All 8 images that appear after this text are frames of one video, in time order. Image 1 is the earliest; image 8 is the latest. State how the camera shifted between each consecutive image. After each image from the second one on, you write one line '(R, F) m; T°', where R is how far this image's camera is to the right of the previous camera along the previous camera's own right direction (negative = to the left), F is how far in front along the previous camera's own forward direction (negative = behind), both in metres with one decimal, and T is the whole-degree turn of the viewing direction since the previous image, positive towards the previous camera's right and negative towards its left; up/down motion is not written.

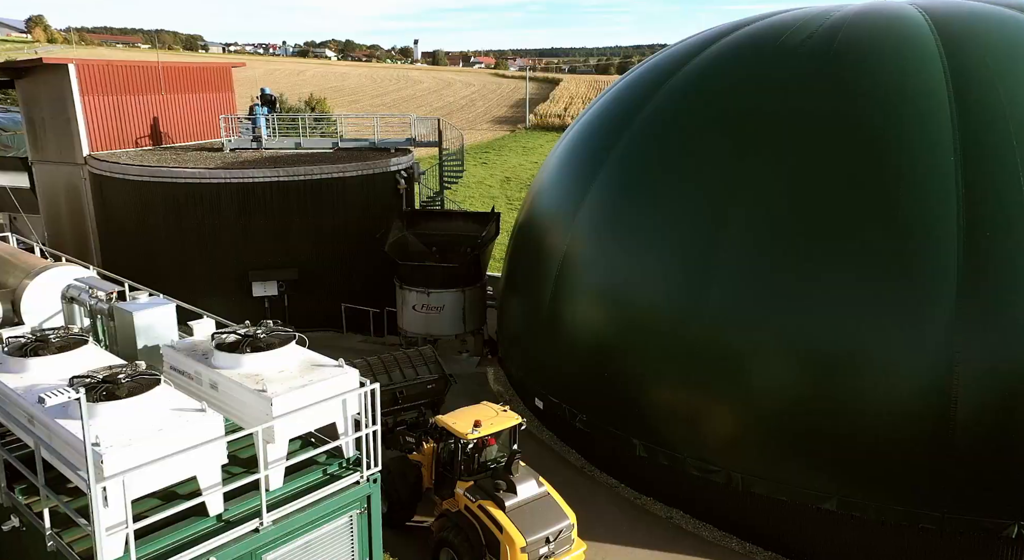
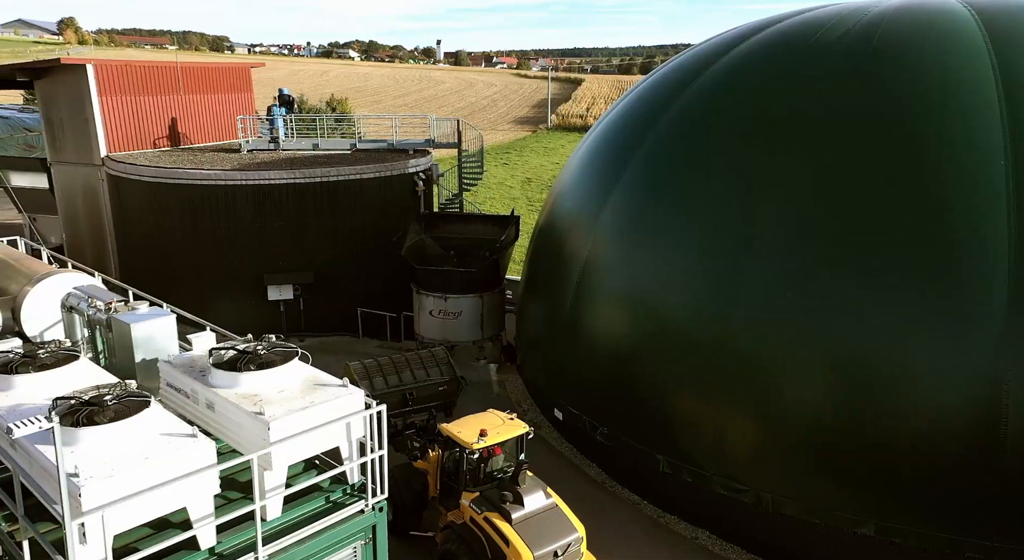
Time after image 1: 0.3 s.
(0.0, +0.4) m; -2°
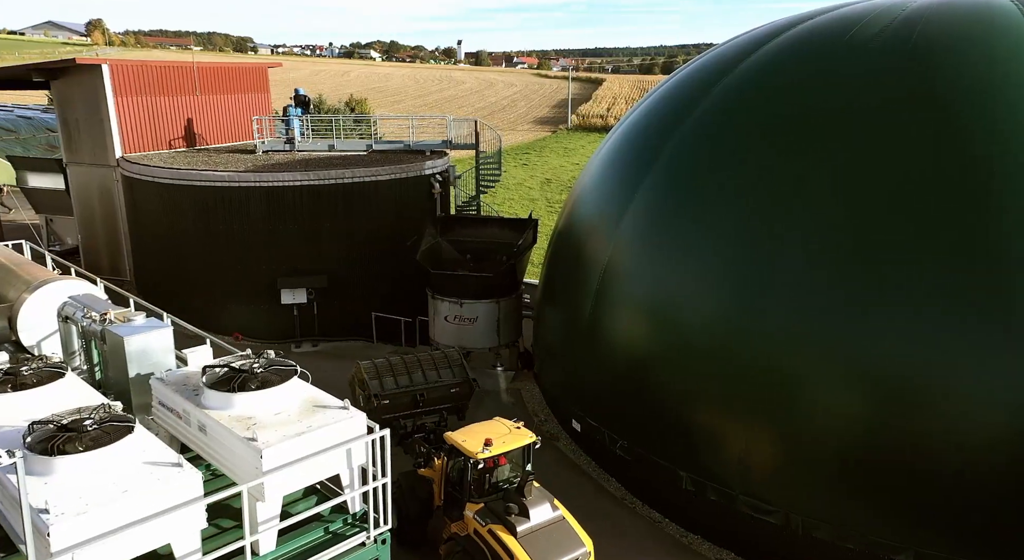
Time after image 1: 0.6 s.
(0.0, +0.4) m; -2°
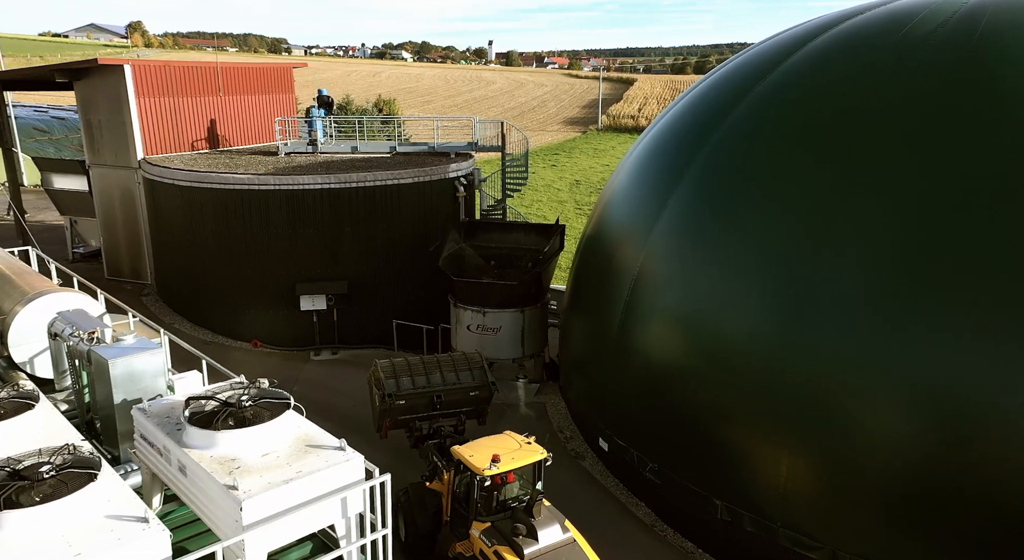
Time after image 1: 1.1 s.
(+0.1, +0.6) m; -2°
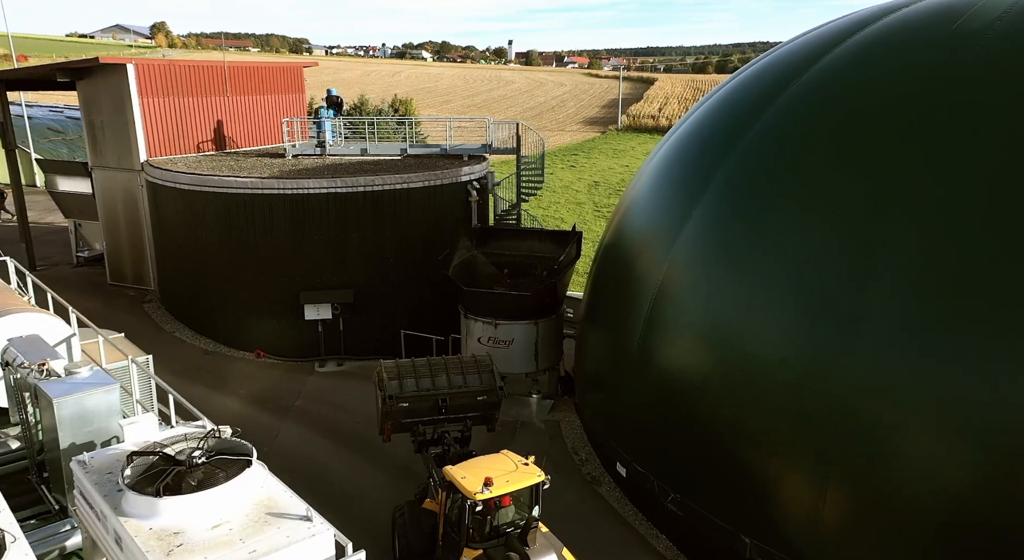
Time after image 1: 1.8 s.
(+0.1, +0.7) m; -1°
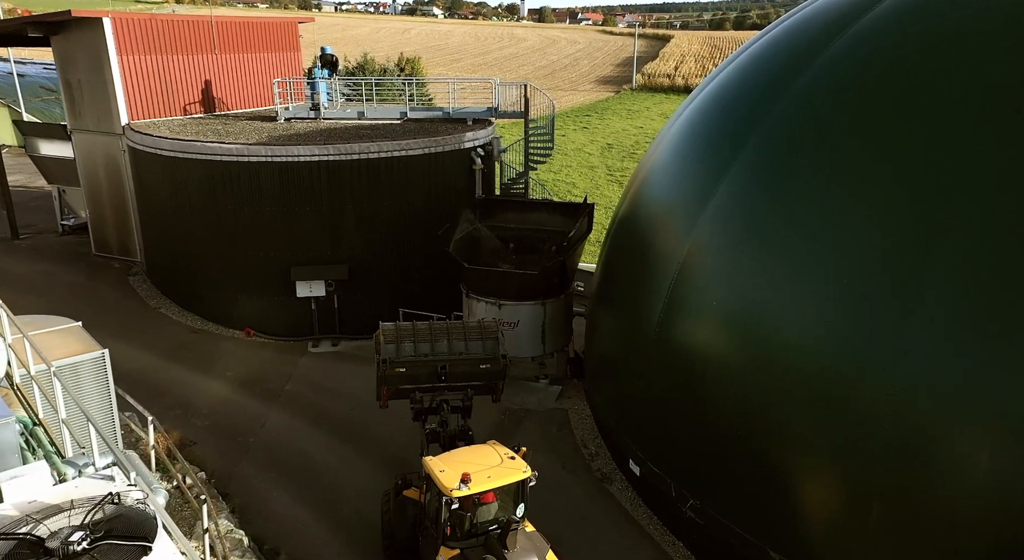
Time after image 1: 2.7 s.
(+0.1, +1.1) m; -1°
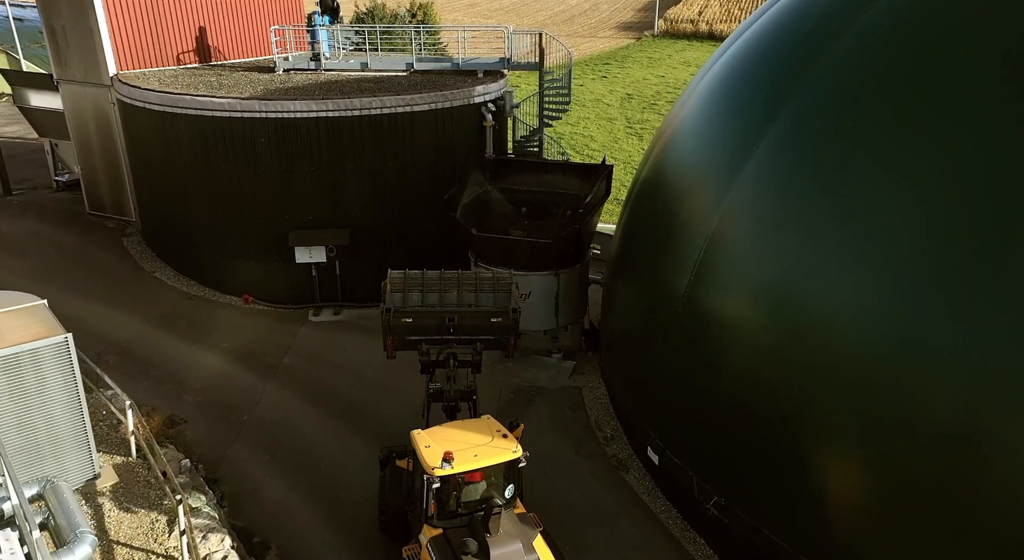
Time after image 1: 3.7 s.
(+0.1, +0.9) m; -1°
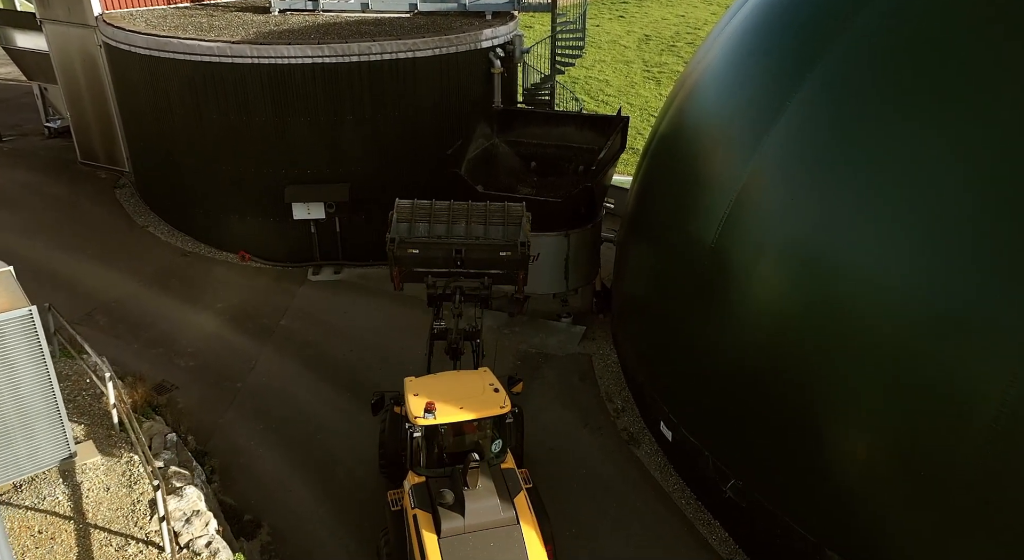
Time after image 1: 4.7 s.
(+0.1, +0.7) m; -1°
